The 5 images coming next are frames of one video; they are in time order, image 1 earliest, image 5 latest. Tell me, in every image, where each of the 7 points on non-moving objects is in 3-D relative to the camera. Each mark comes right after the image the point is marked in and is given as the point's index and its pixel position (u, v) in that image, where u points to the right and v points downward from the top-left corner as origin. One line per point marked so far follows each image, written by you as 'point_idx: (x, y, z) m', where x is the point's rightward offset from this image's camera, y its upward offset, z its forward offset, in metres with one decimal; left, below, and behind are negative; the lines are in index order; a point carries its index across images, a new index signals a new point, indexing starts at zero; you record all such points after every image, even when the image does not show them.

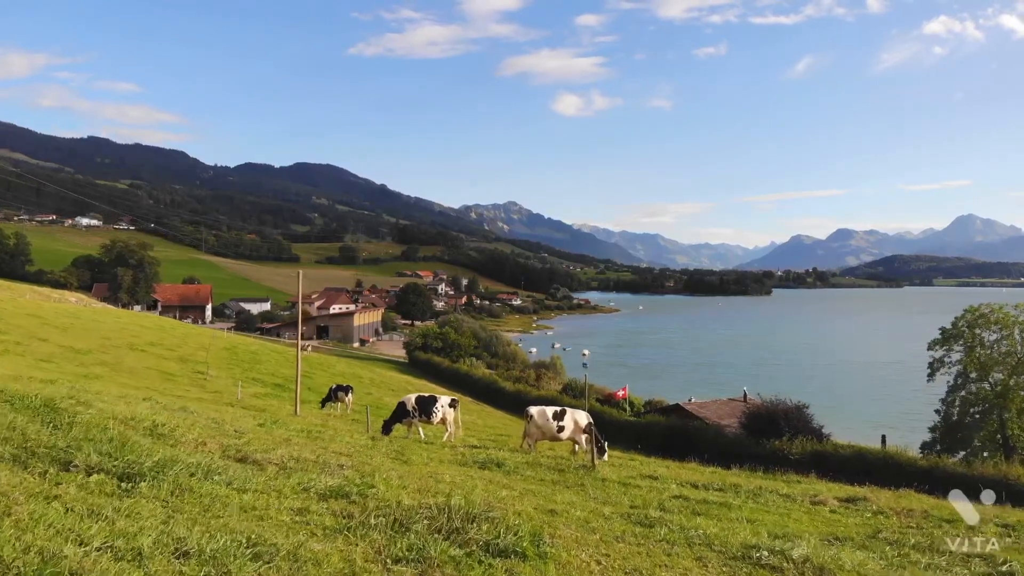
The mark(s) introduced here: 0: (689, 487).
0: (+3.5, -3.9, +11.5) m
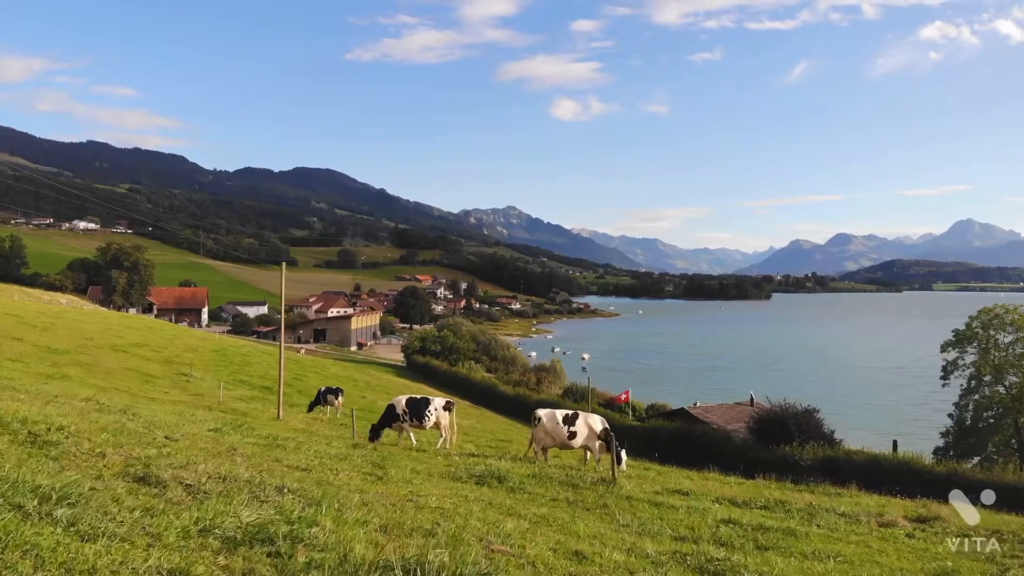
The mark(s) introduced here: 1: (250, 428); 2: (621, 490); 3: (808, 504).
0: (+3.6, -3.5, +9.5) m
1: (-6.2, -3.3, +14.0) m
2: (+1.8, -3.3, +9.6) m
3: (+5.3, -3.9, +10.7) m
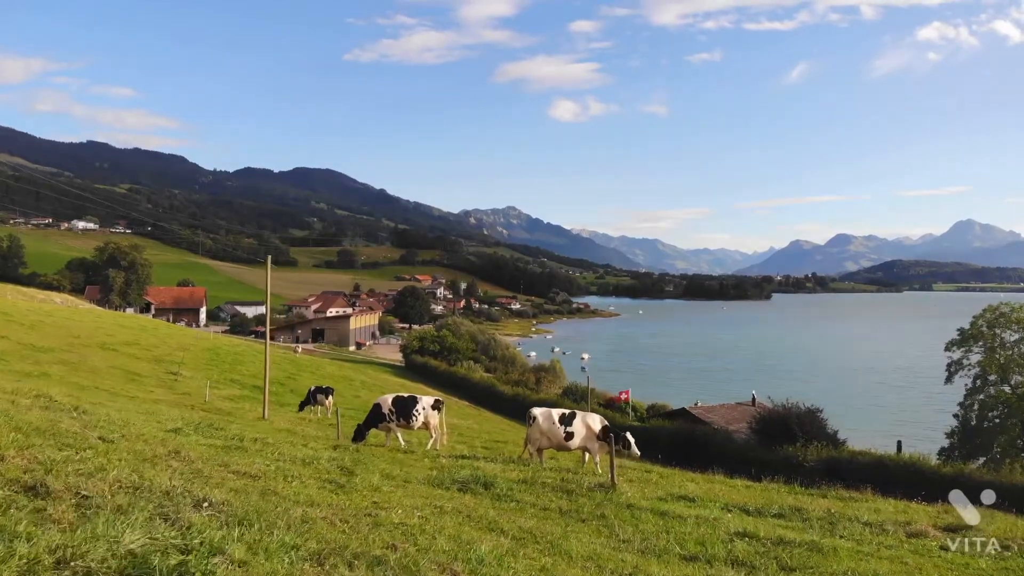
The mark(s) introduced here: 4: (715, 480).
0: (+3.4, -3.3, +8.6) m
1: (-6.4, -3.0, +13.1) m
2: (+1.6, -3.1, +8.7) m
3: (+5.2, -3.7, +9.8) m
4: (+5.3, -5.1, +16.1) m
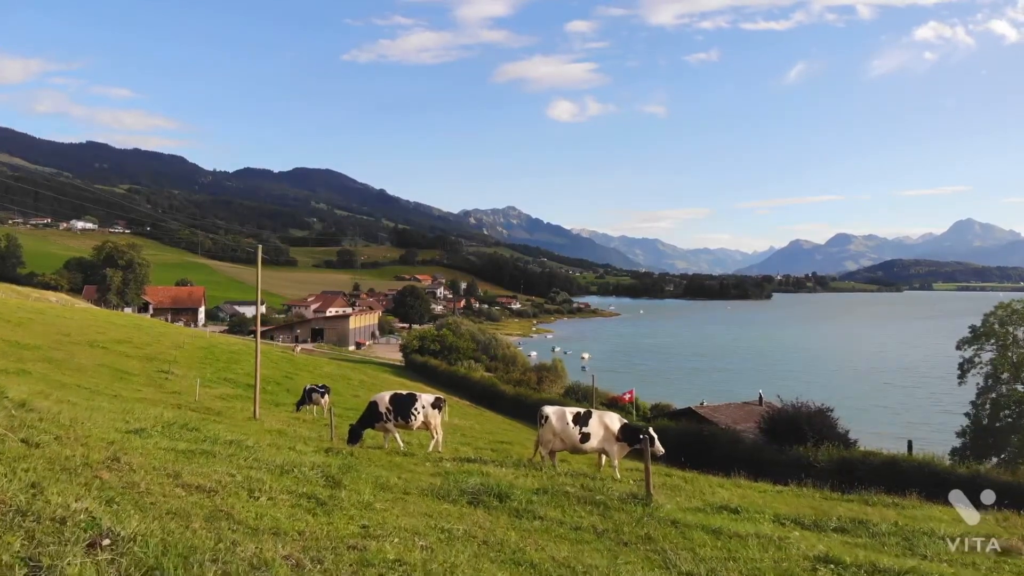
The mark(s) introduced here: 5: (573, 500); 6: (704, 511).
0: (+3.6, -3.0, +7.3) m
1: (-6.1, -2.7, +11.8) m
2: (+1.8, -2.7, +7.4) m
3: (+5.4, -3.4, +8.4) m
4: (+5.5, -4.8, +14.8) m
5: (+0.7, -2.7, +7.6) m
6: (+2.6, -3.1, +8.1) m
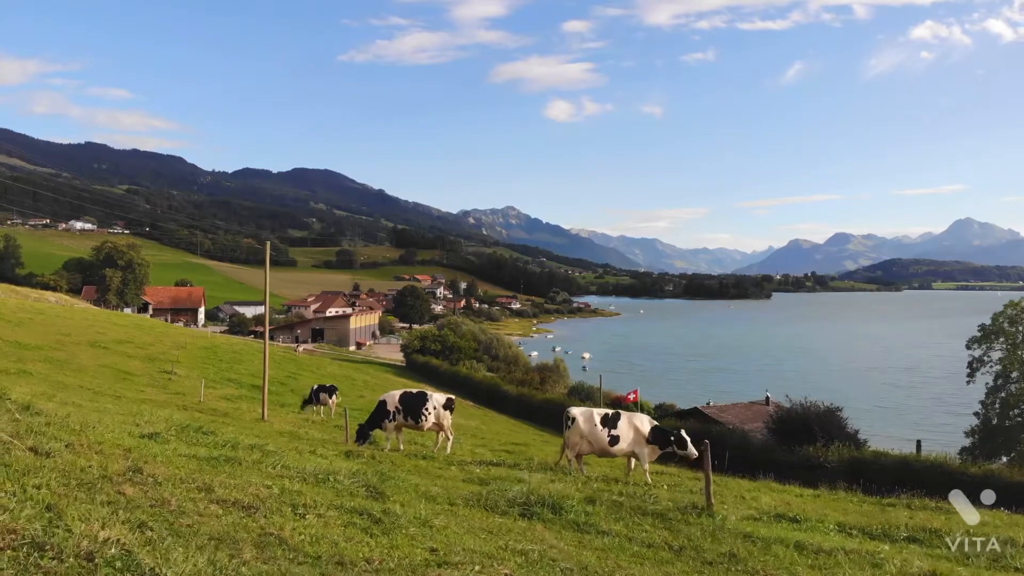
0: (+4.2, -2.9, +6.7) m
1: (-5.6, -2.7, +11.1) m
2: (+2.4, -2.6, +6.8) m
3: (+6.0, -3.3, +7.9) m
4: (+6.1, -4.7, +14.2) m
5: (+1.3, -2.6, +7.0) m
6: (+3.2, -3.0, +7.5) m
